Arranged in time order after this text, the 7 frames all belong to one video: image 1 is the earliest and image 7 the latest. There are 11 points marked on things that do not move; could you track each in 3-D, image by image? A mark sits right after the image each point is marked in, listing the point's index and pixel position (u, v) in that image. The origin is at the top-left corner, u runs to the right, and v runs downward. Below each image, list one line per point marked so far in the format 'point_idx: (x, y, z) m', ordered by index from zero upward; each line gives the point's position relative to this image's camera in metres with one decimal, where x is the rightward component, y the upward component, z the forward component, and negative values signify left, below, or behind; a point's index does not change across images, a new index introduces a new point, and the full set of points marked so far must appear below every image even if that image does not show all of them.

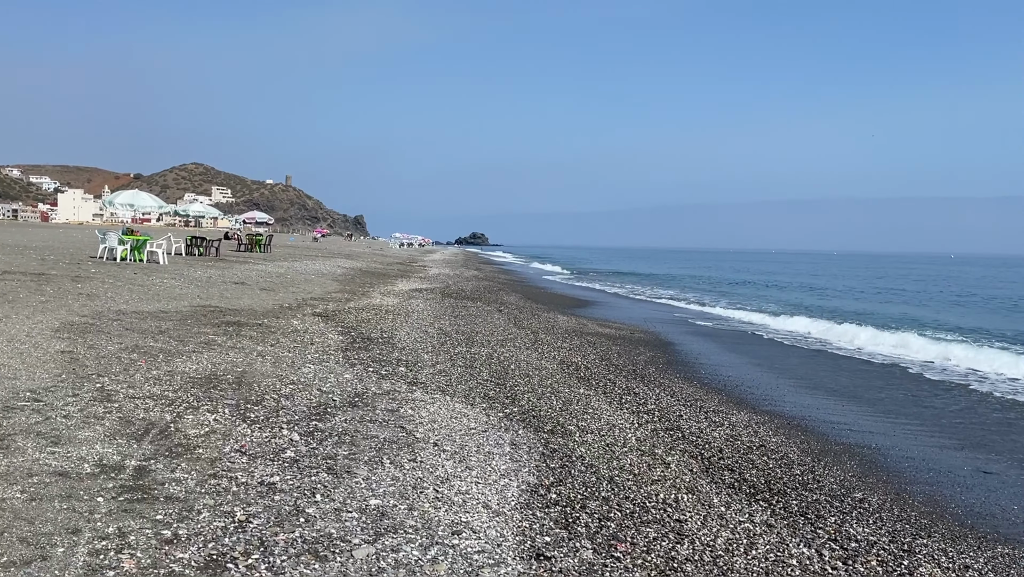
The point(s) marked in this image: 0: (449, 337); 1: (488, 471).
0: (-1.1, -0.9, +14.7) m
1: (-0.2, -1.4, +6.1) m
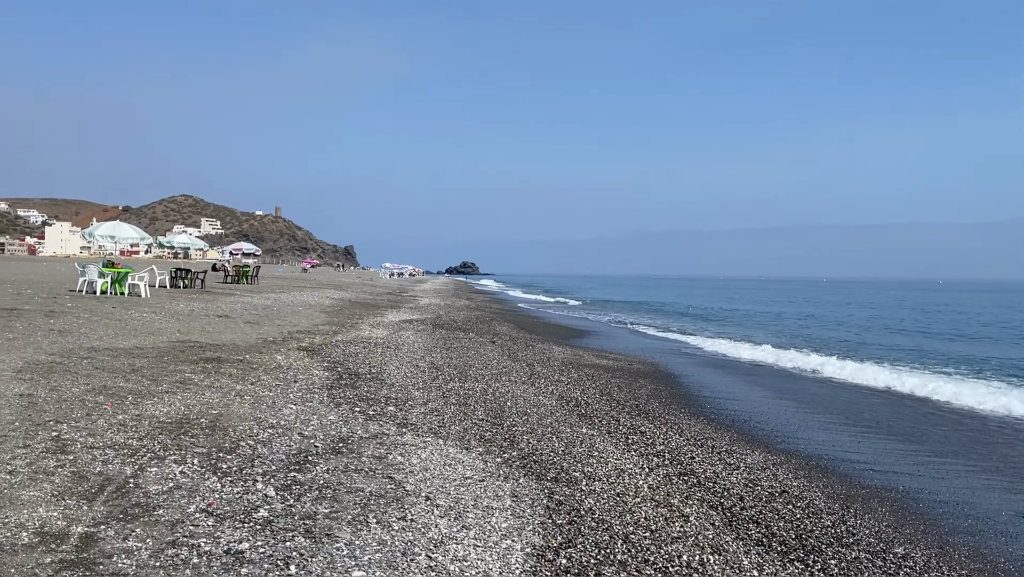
0: (-1.2, -1.4, +14.0) m
1: (-0.2, -1.6, +5.4) m
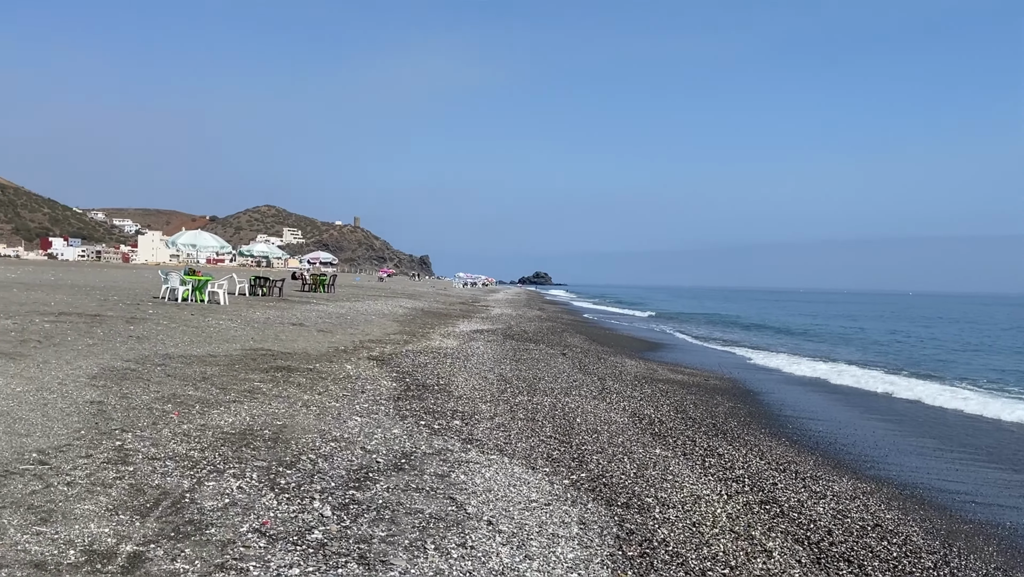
0: (0.0, -1.6, +13.7) m
1: (+0.2, -1.7, +5.1) m
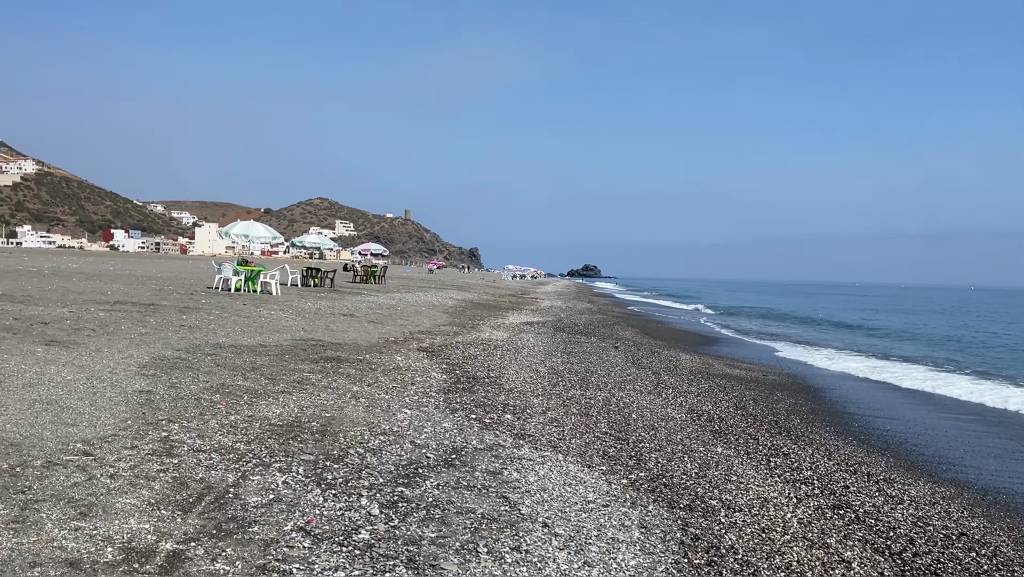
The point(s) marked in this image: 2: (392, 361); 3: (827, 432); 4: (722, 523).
0: (+0.8, -1.4, +13.3) m
1: (+0.6, -1.6, +4.7) m
2: (-2.0, -1.2, +13.7) m
3: (+4.1, -1.9, +10.8) m
4: (+1.5, -1.6, +5.8) m
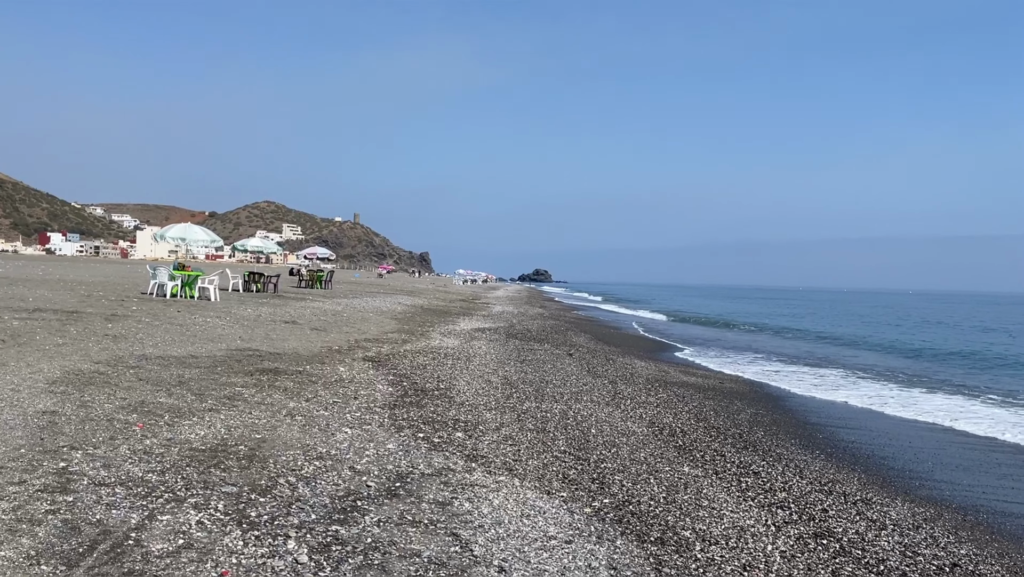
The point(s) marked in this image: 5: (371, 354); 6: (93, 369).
0: (0.0, -1.5, +12.7) m
1: (+0.3, -1.6, +4.0) m
2: (-2.7, -1.3, +12.8) m
3: (+3.5, -1.9, +10.3) m
4: (+1.2, -1.7, +5.2) m
5: (-2.7, -1.2, +16.0) m
6: (-5.1, -1.0, +10.2) m
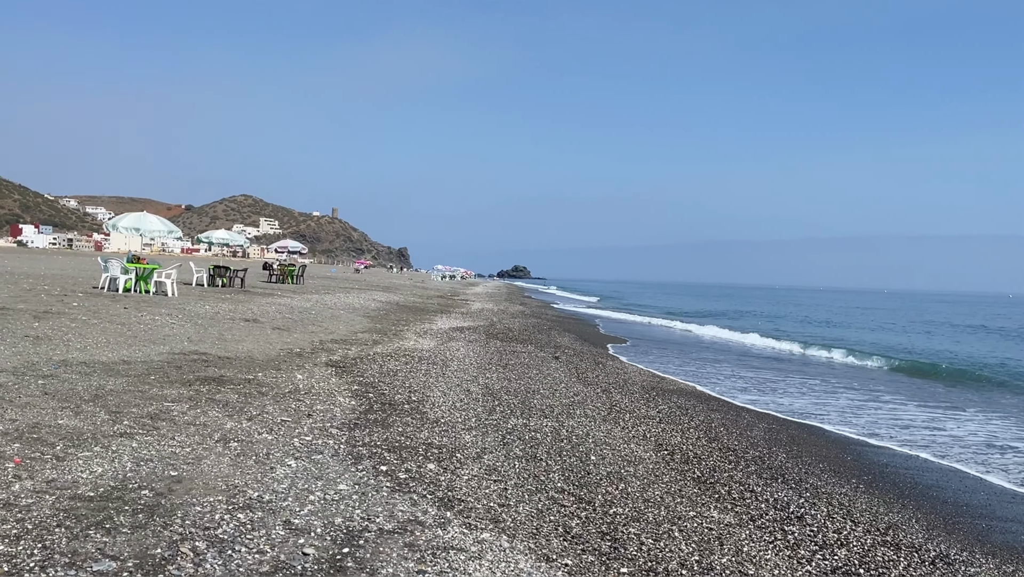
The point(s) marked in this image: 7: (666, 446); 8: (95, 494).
0: (-0.2, -1.5, +11.1) m
1: (+0.3, -1.7, +2.4) m
2: (-3.0, -1.2, +11.1) m
3: (+3.3, -1.9, +8.7) m
4: (+1.1, -1.7, +3.6) m
5: (-3.0, -1.2, +14.3) m
6: (-5.3, -0.9, +8.4) m
7: (+1.7, -1.7, +9.2) m
8: (-2.7, -1.3, +5.4) m
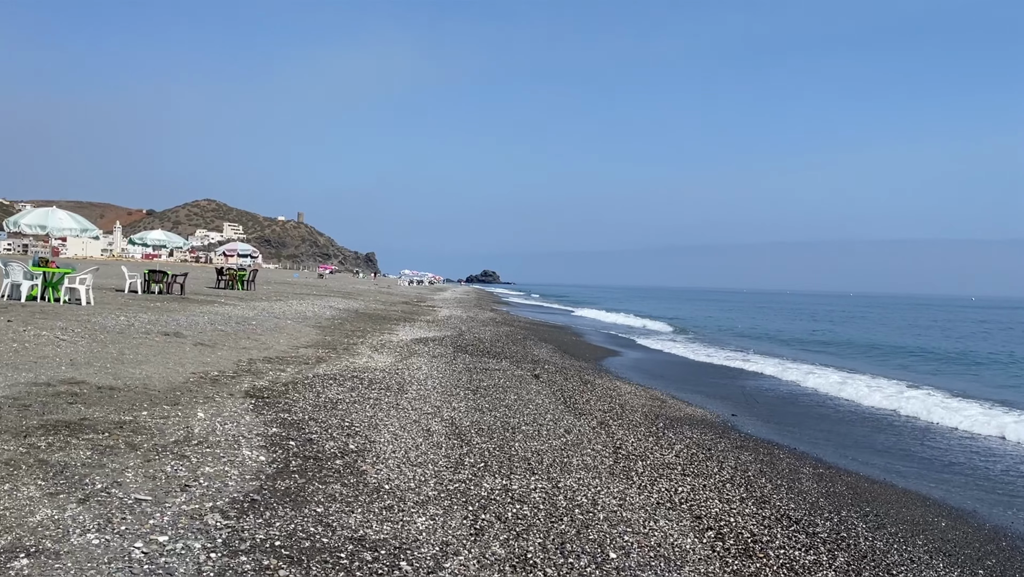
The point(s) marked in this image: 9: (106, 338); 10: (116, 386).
0: (-0.4, -1.6, +8.2) m
1: (+0.4, -1.7, -0.4) m
2: (-3.2, -1.3, +8.2) m
3: (+3.1, -2.0, +6.1) m
4: (+1.1, -1.7, +0.9) m
5: (-3.4, -1.3, +11.4) m
6: (-5.4, -1.0, +5.4) m
7: (+1.5, -1.8, +6.4) m
8: (-2.7, -1.4, +2.4) m
9: (-6.8, -0.8, +14.0) m
10: (-4.7, -1.1, +10.0) m
